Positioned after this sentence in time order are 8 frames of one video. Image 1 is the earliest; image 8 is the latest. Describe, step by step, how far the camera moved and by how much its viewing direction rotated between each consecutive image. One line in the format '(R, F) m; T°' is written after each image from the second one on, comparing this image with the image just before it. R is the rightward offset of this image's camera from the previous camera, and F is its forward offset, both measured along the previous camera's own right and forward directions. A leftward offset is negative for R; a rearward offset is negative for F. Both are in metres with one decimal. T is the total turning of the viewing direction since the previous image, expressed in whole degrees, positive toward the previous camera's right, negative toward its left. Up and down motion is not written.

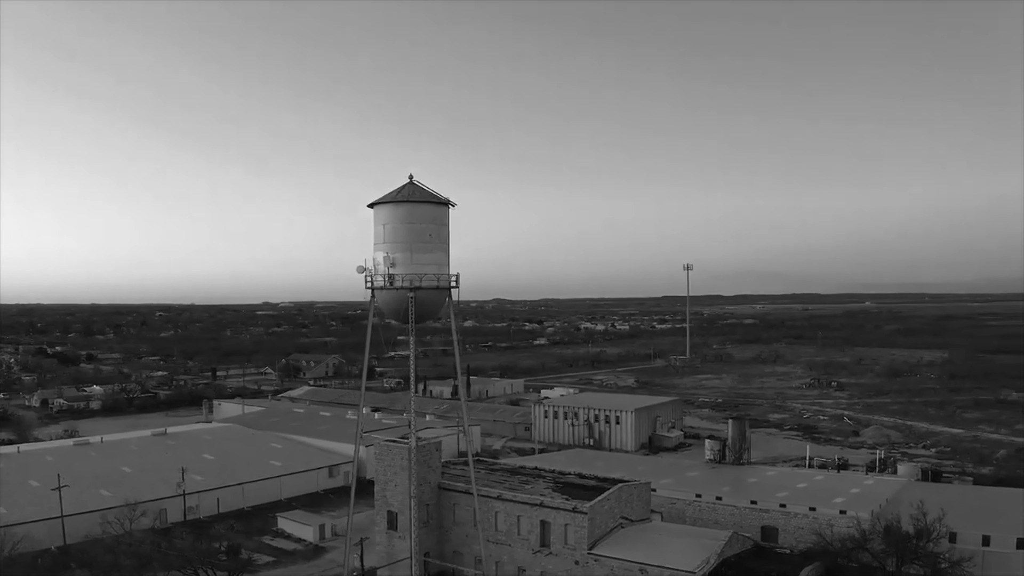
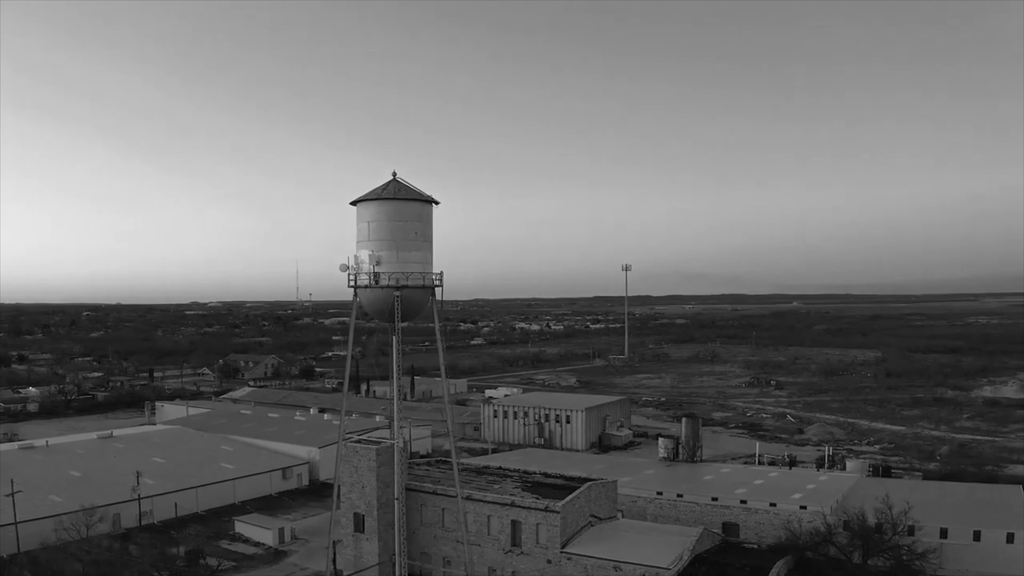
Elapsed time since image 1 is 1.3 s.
(+0.3, 0.0) m; 0°
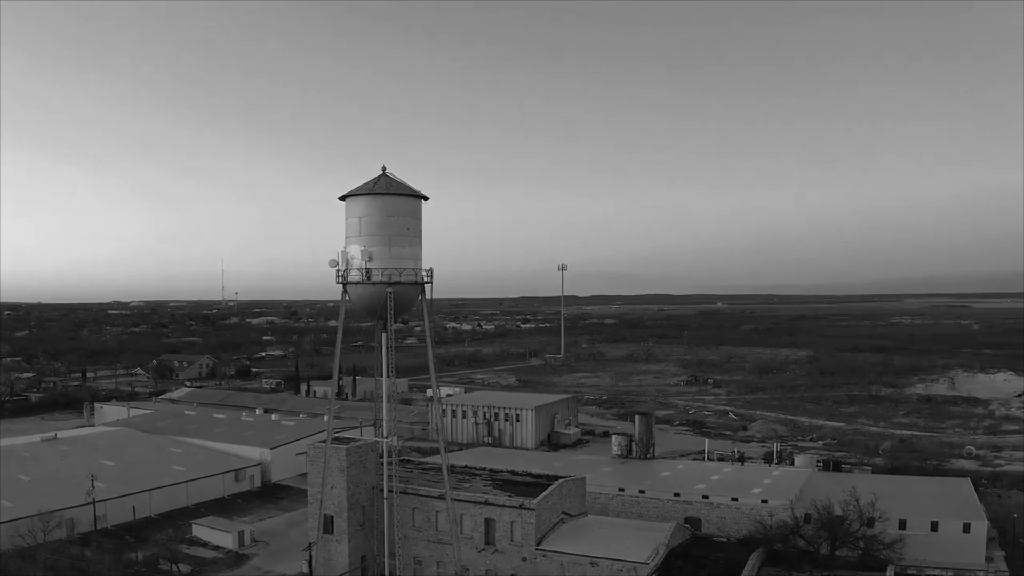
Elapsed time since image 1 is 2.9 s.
(-0.2, +0.1) m; +4°
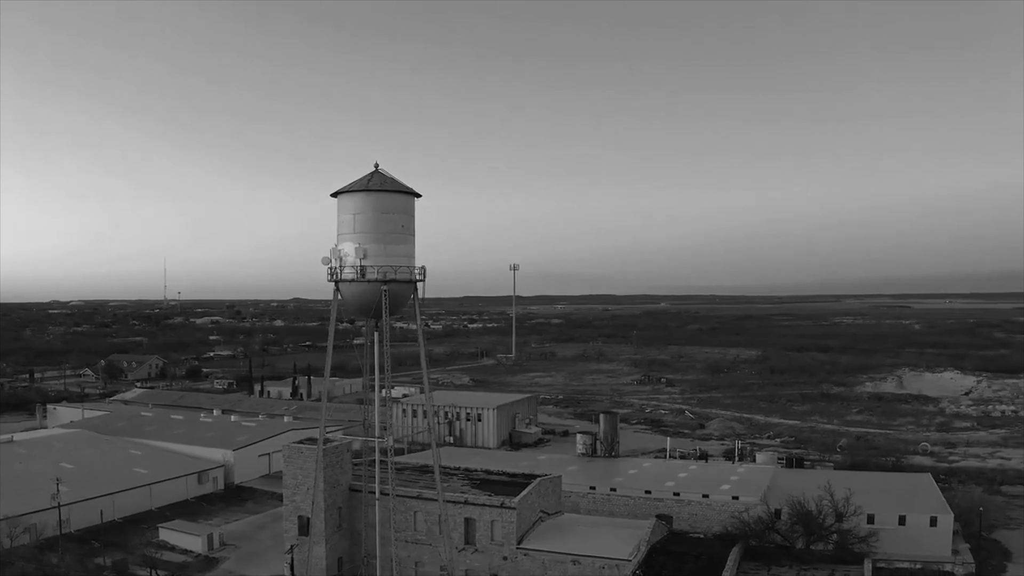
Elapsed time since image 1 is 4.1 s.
(-0.1, 0.0) m; +3°
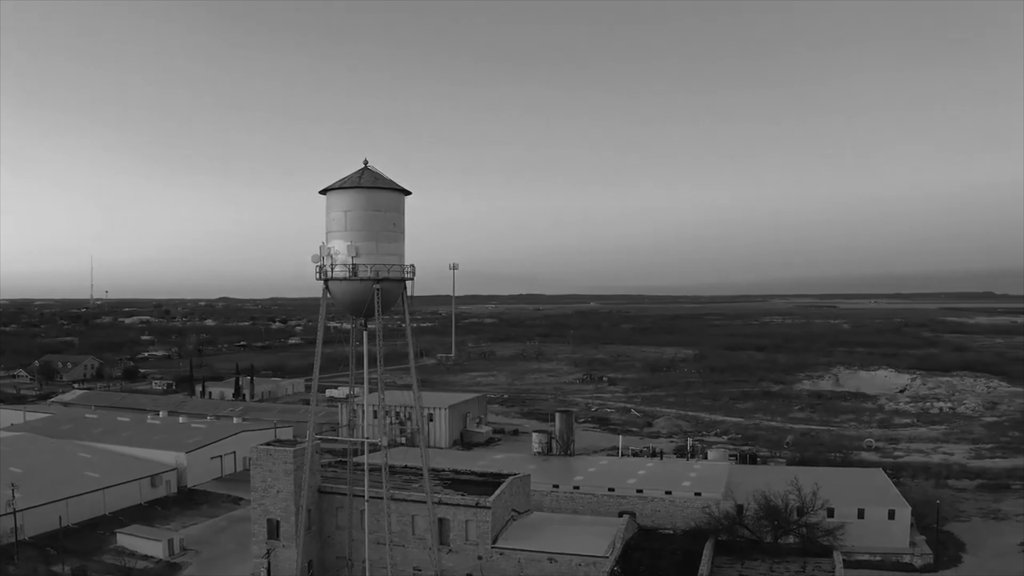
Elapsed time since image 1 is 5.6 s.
(+0.8, 0.0) m; -2°
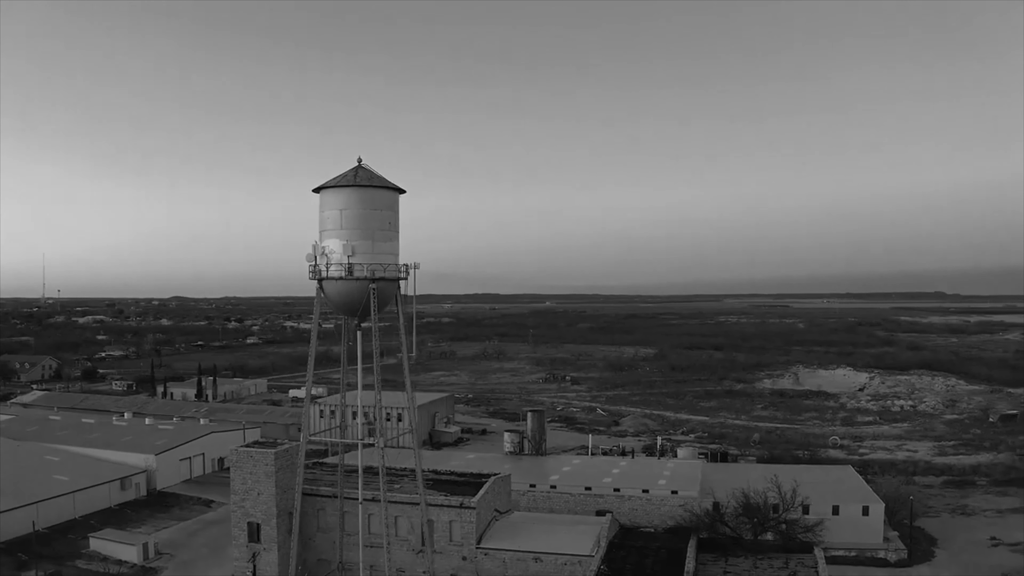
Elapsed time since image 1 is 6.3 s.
(-0.1, 0.0) m; +2°
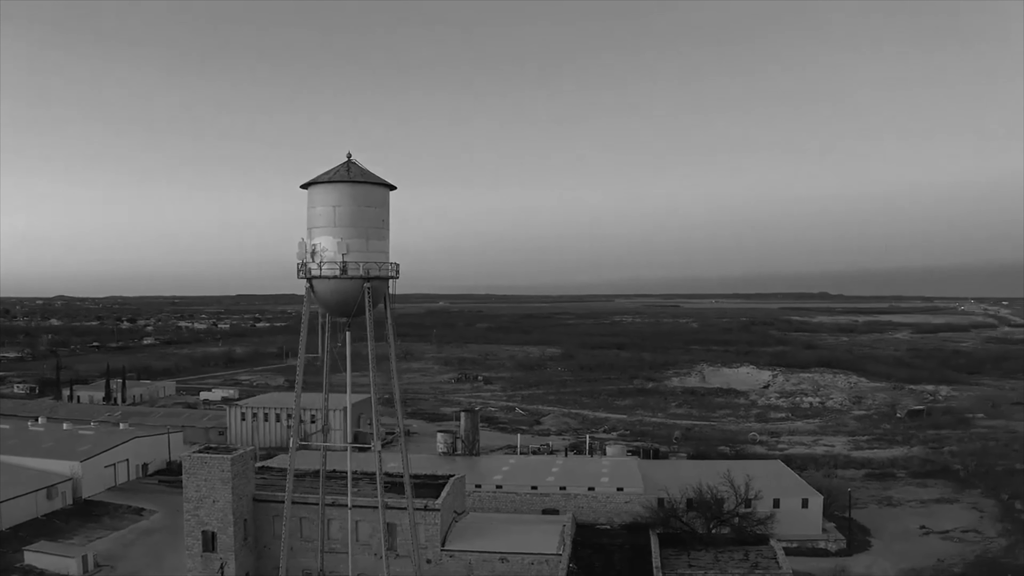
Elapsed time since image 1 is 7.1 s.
(-0.3, 0.0) m; +5°
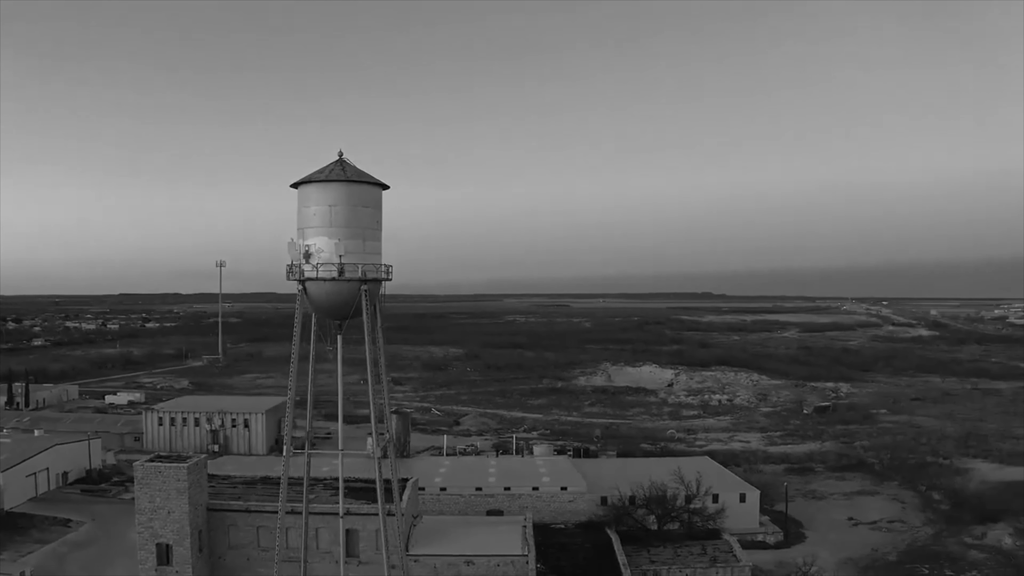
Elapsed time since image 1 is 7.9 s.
(-0.4, -0.1) m; +6°
